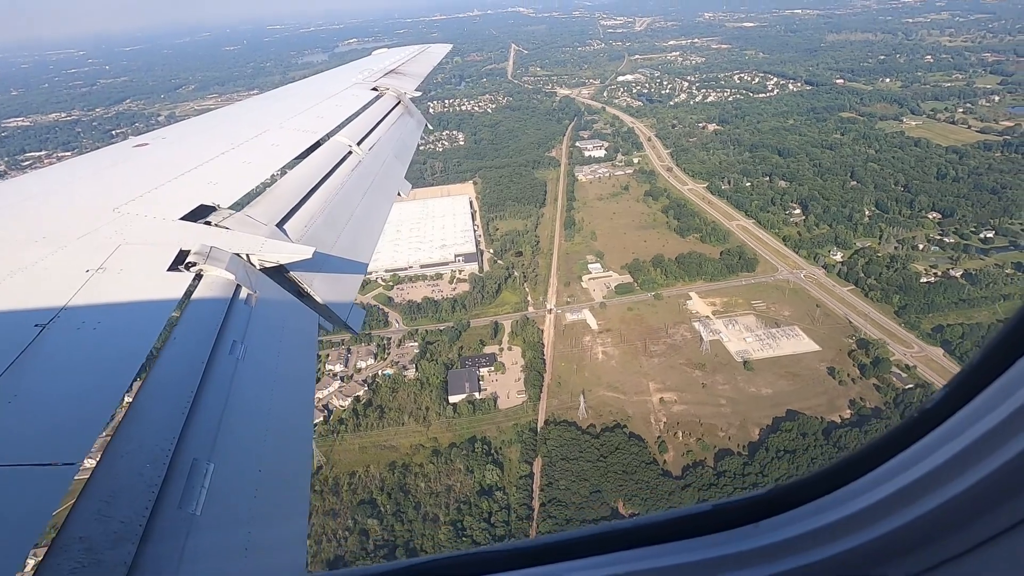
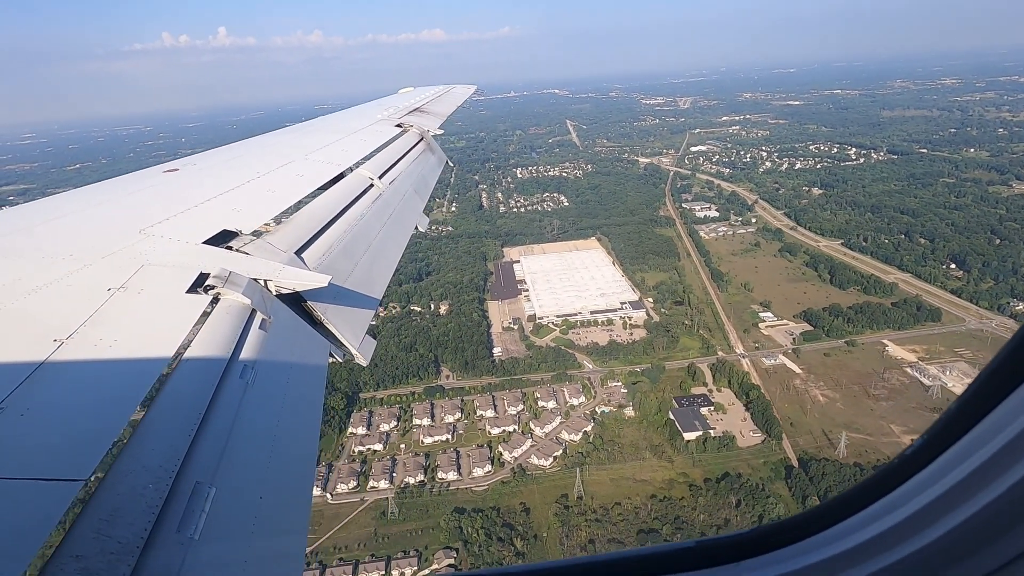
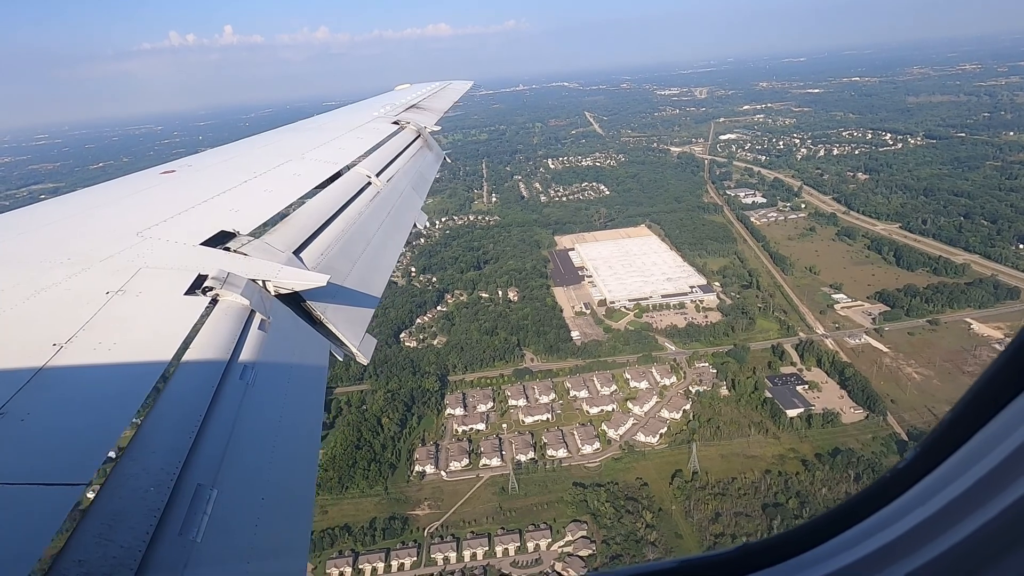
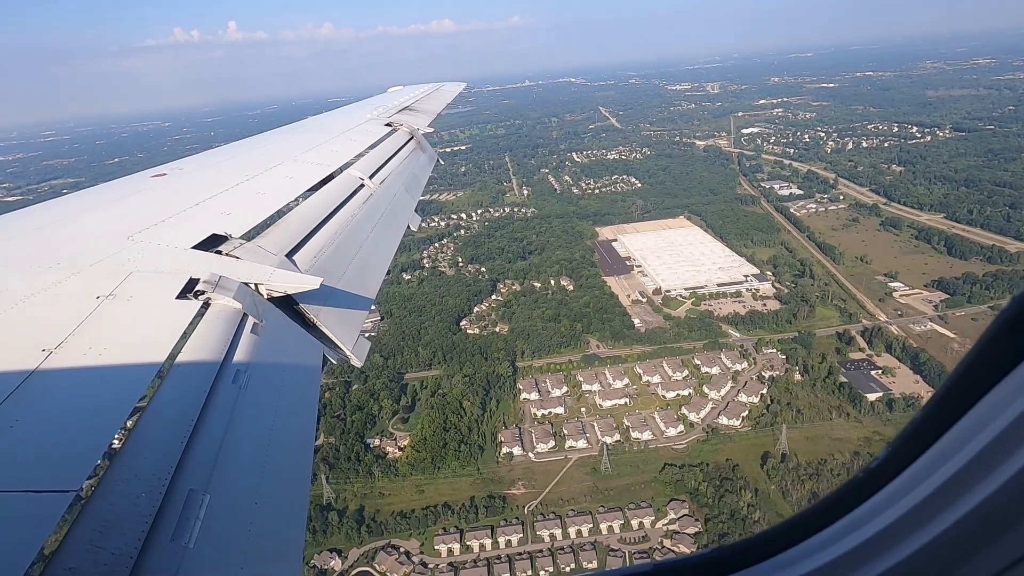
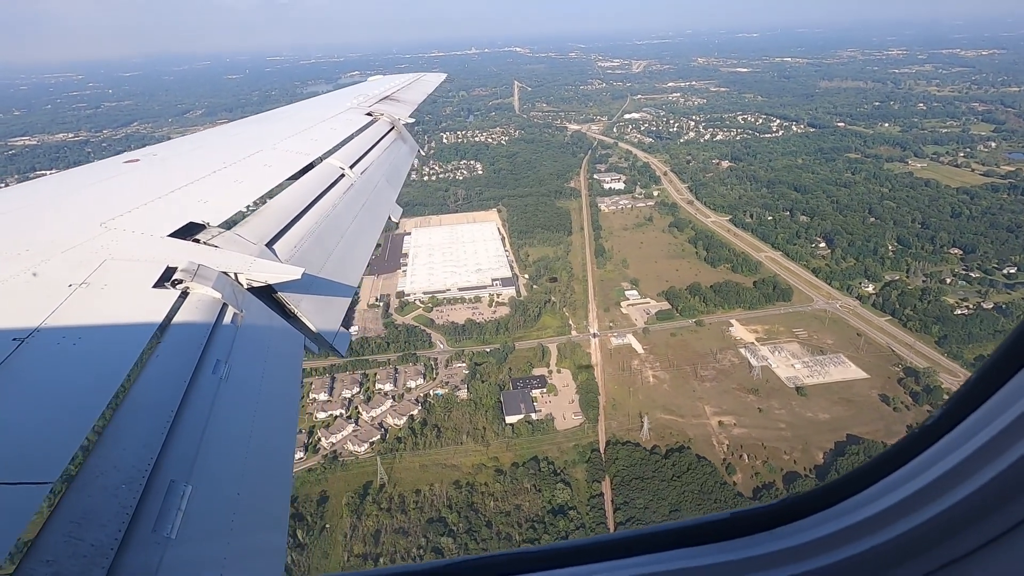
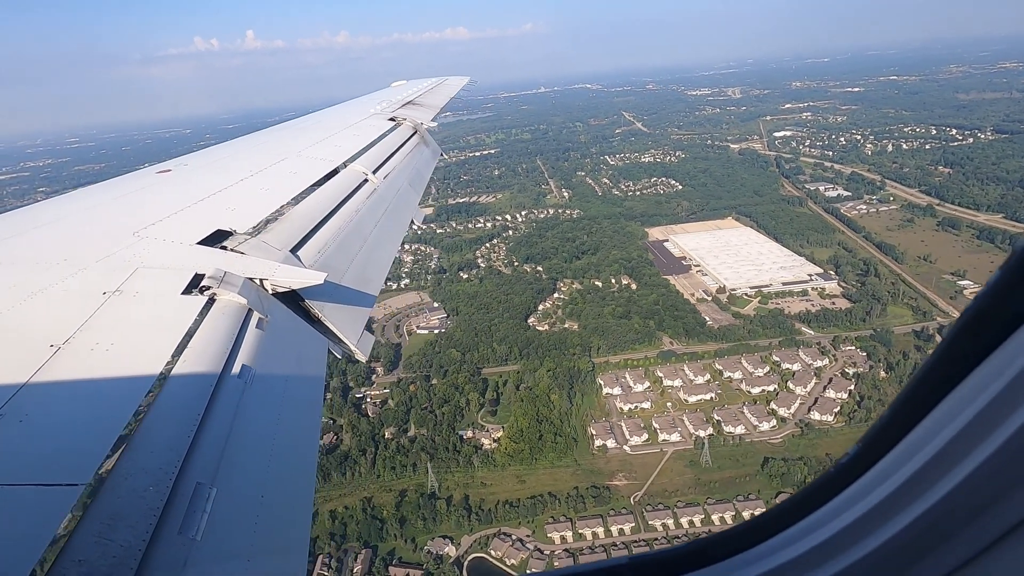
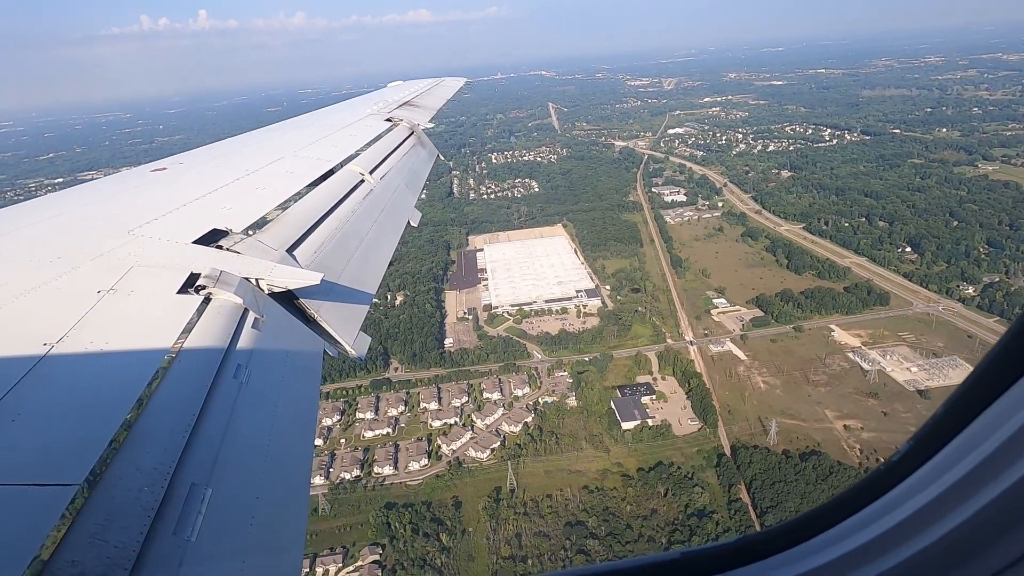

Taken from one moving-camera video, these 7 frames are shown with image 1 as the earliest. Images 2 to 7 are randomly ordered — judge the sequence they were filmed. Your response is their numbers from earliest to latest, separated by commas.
5, 7, 2, 3, 4, 6
